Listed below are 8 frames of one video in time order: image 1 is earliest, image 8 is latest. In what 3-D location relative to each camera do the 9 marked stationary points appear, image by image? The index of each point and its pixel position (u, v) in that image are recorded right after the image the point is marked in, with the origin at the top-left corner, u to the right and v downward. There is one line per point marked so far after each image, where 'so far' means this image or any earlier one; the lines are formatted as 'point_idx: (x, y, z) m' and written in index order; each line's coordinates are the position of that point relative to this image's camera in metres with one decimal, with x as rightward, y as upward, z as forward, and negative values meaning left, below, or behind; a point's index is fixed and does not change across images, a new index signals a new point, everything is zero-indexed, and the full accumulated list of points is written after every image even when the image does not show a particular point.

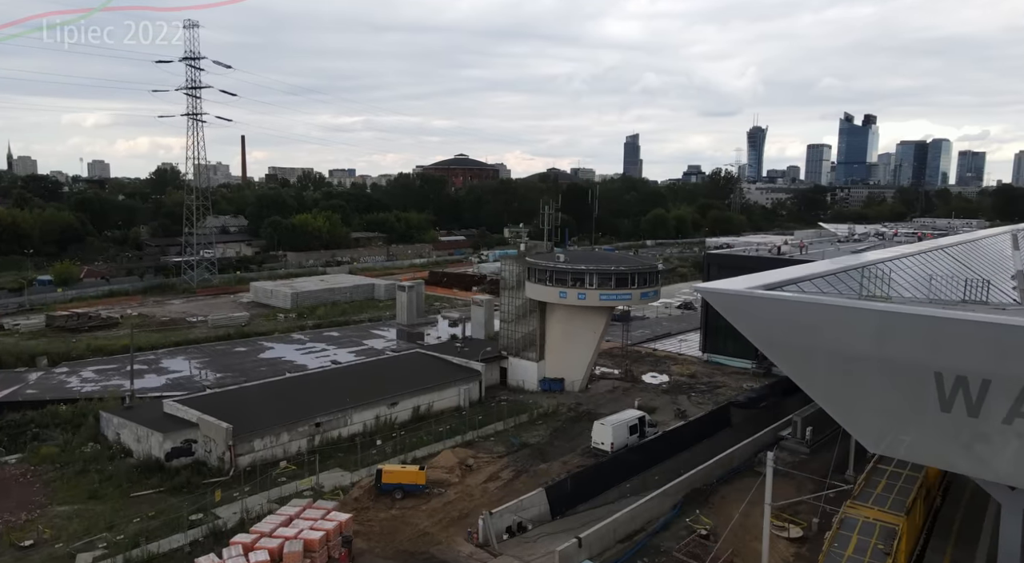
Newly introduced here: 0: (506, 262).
0: (-0.1, +0.6, +19.1) m
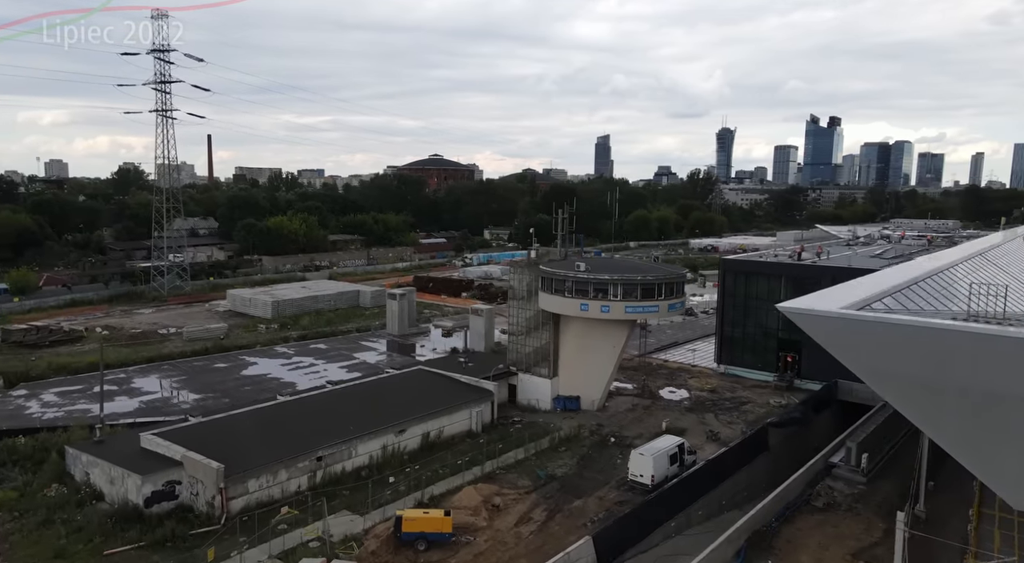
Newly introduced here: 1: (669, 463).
0: (+0.1, +0.3, +17.7) m
1: (+2.8, -3.3, +12.3) m
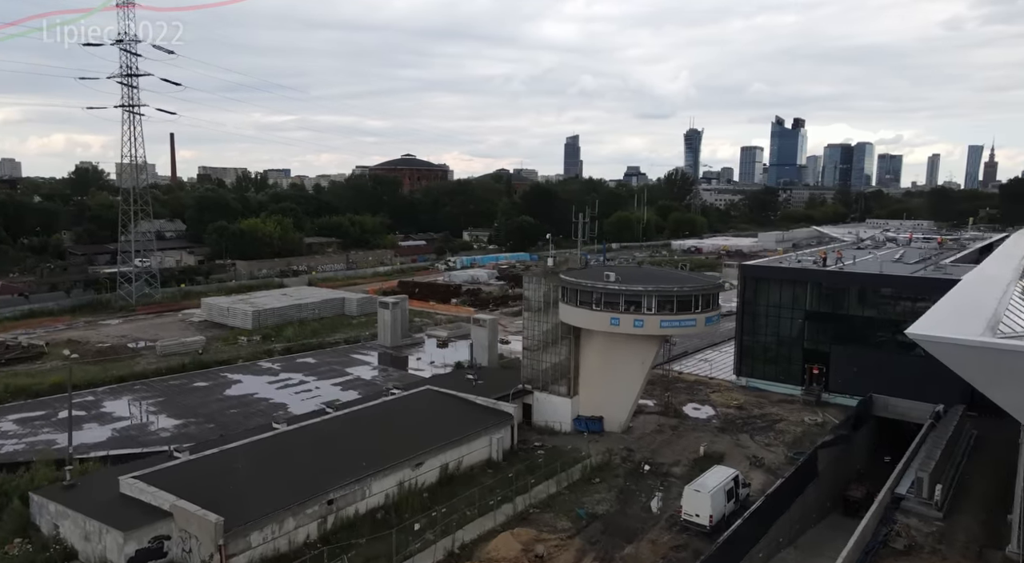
0: (+0.5, 0.0, +16.2) m
1: (+3.4, -3.5, +11.0) m
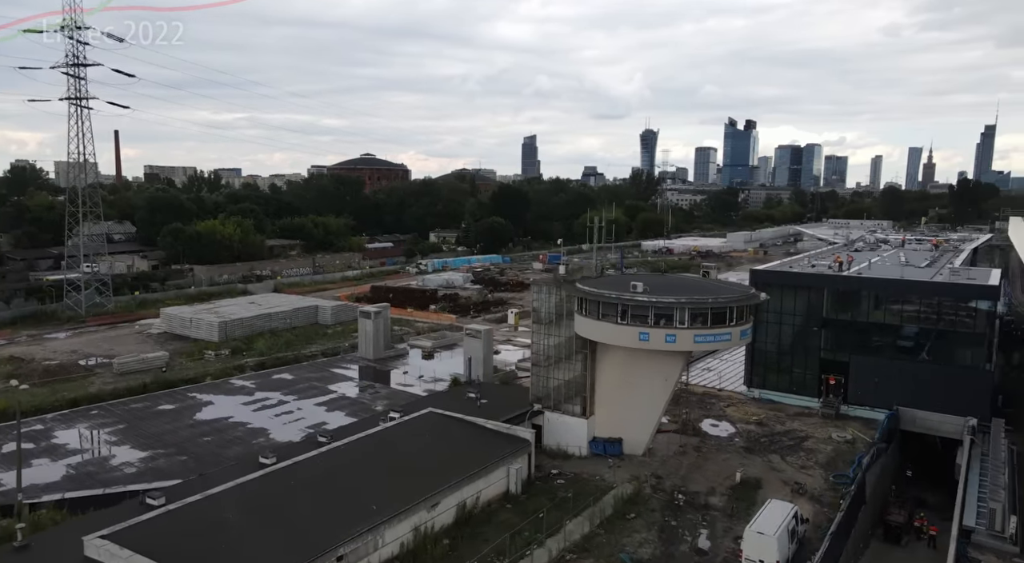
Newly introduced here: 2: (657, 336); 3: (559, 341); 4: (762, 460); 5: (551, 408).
0: (+0.7, -0.2, +14.8) m
1: (+4.0, -3.7, +9.8) m
2: (+2.6, -1.0, +12.6) m
3: (+1.0, -1.3, +14.9) m
4: (+5.1, -3.7, +14.0) m
5: (+0.9, -2.8, +15.1) m
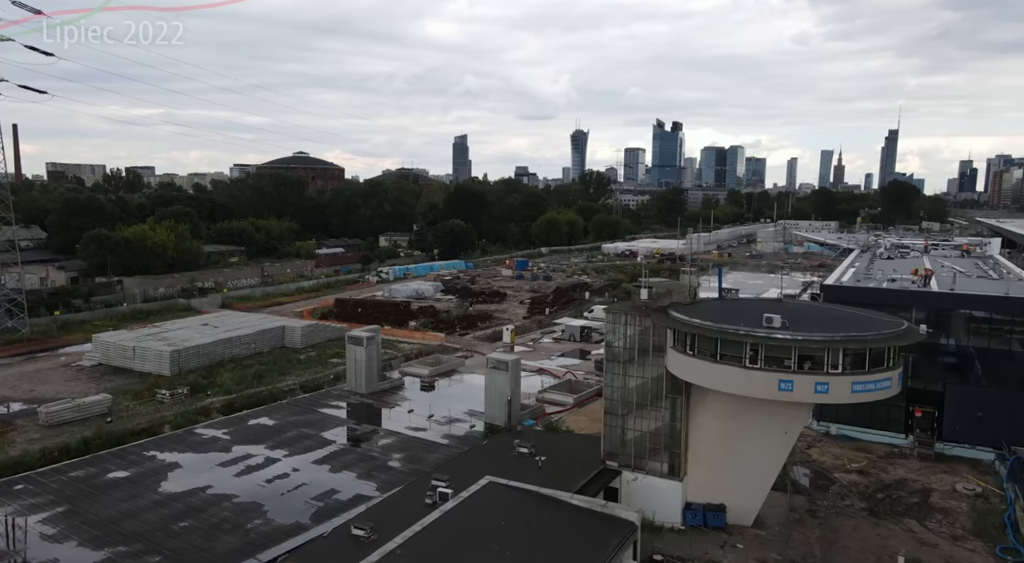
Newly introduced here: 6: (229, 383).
0: (+1.9, -0.7, +11.9) m
1: (+5.8, -4.2, +7.2) m
2: (+4.1, -1.5, +9.8) m
3: (+2.3, -1.8, +11.9) m
4: (+6.5, -4.1, +11.4) m
5: (+2.1, -3.3, +12.1) m
6: (-8.0, -2.9, +19.2) m
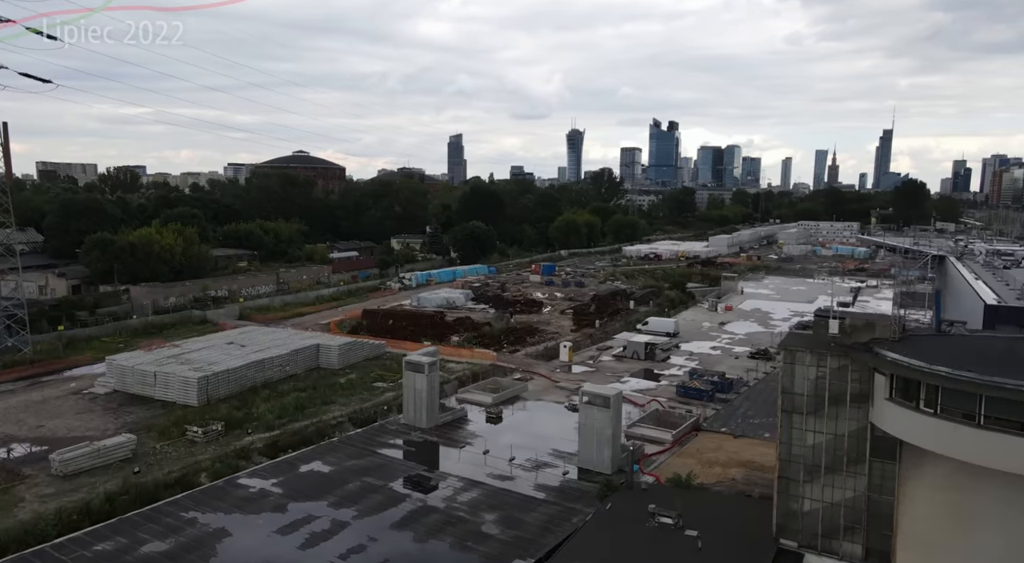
0: (+4.0, -1.1, +9.3) m
1: (+7.9, -4.6, +4.6) m
2: (+6.3, -1.9, +7.3) m
3: (+4.4, -2.2, +9.4) m
4: (+8.6, -4.5, +8.9) m
5: (+4.2, -3.7, +9.6) m
6: (-5.9, -3.3, +16.6) m
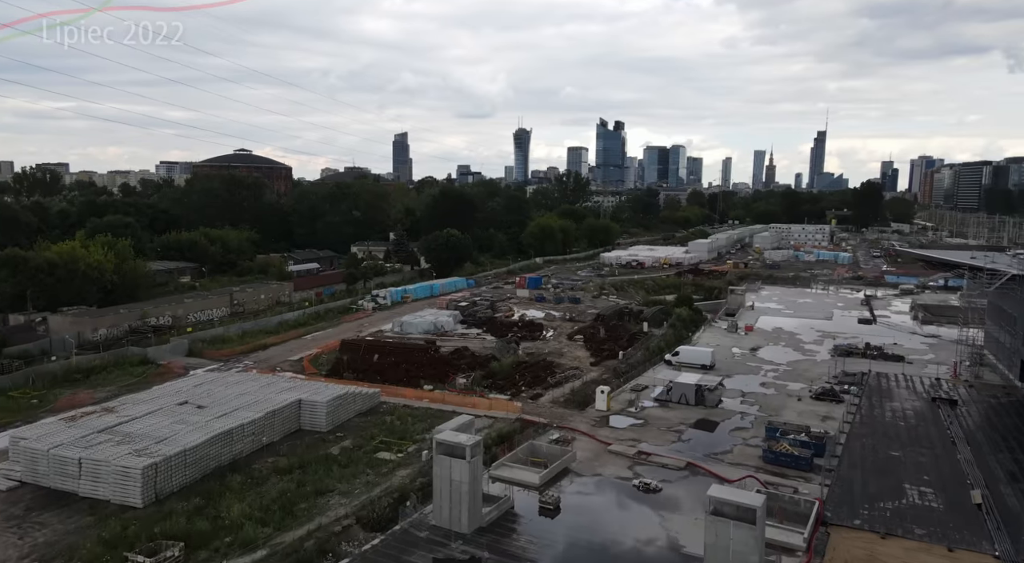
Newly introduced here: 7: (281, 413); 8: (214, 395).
0: (+5.9, -2.0, +5.4) m
1: (+10.2, -5.4, +1.0) m
2: (+8.3, -2.8, +3.5) m
3: (+6.2, -3.1, +5.5) m
4: (+10.5, -5.4, +5.4) m
5: (+6.1, -4.6, +5.7) m
6: (-4.6, -4.3, +11.8) m
7: (-5.5, -3.1, +16.3) m
8: (-7.6, -2.9, +17.3) m
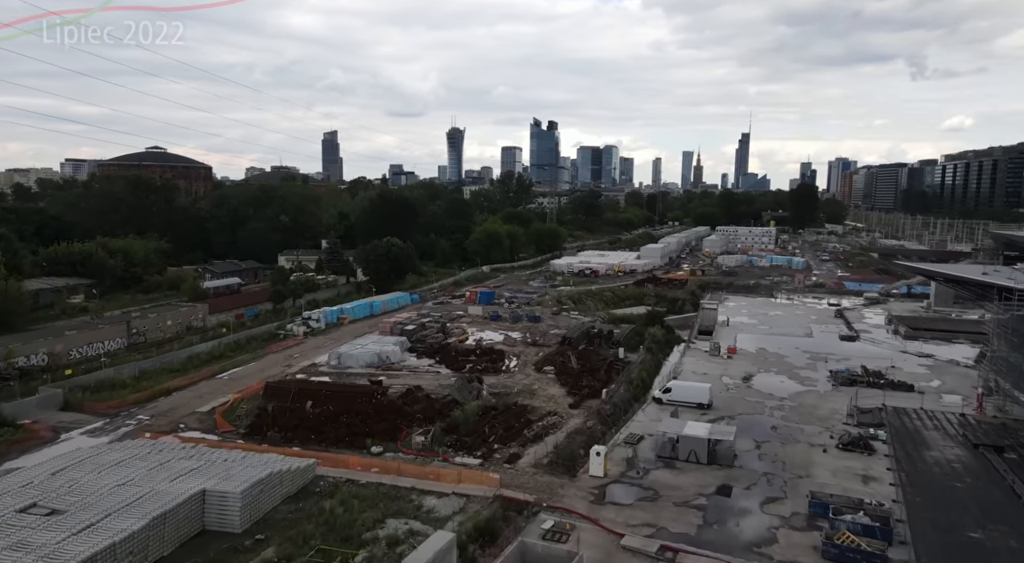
0: (+6.6, -2.7, +1.9) m
1: (+11.3, -6.1, -2.0) m
2: (+9.2, -3.5, +0.3) m
3: (+7.0, -3.8, +2.1) m
4: (+11.2, -6.1, +2.4) m
5: (+6.8, -5.3, +2.2) m
6: (-4.4, -5.2, +7.3) m
7: (-5.8, -4.0, +11.7) m
8: (-7.9, -3.8, +12.5) m
